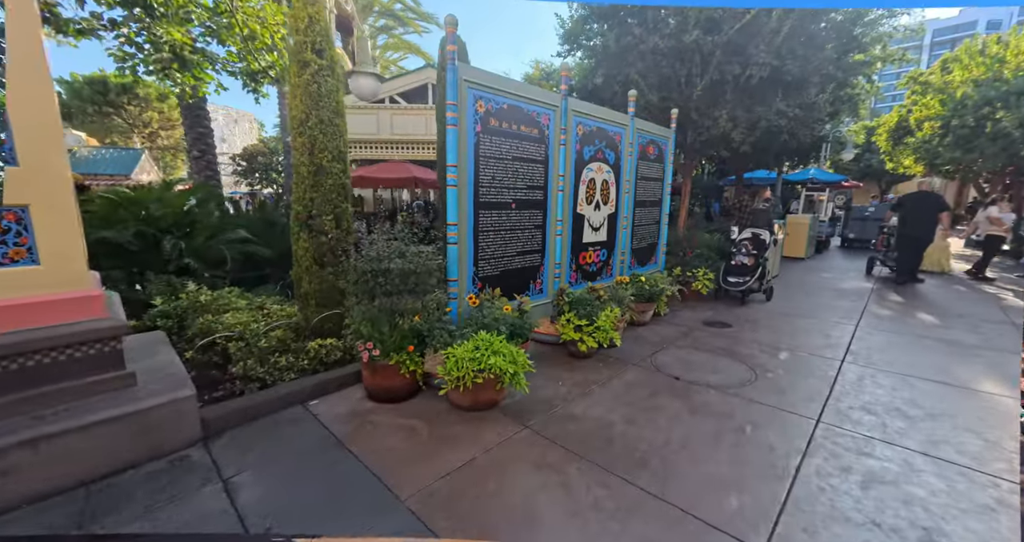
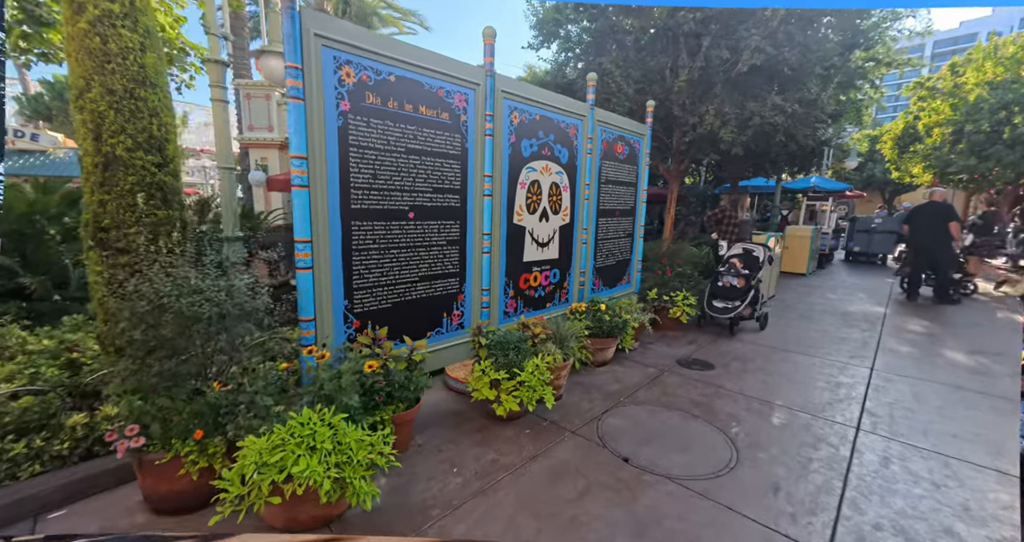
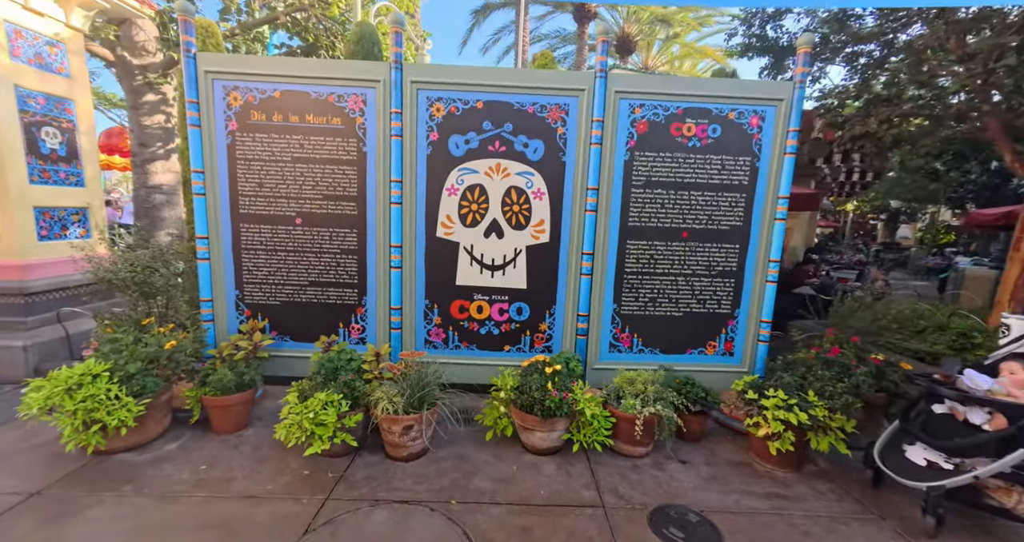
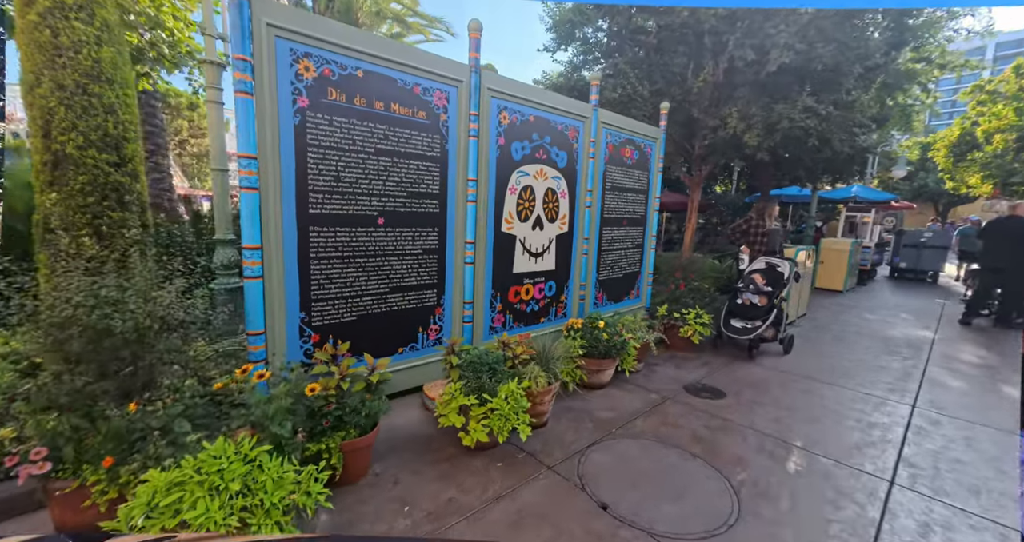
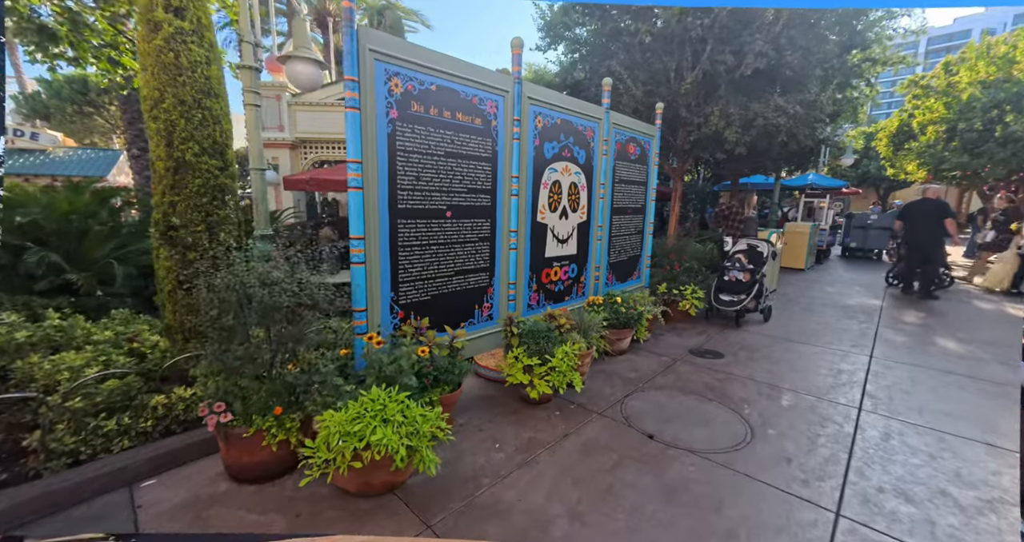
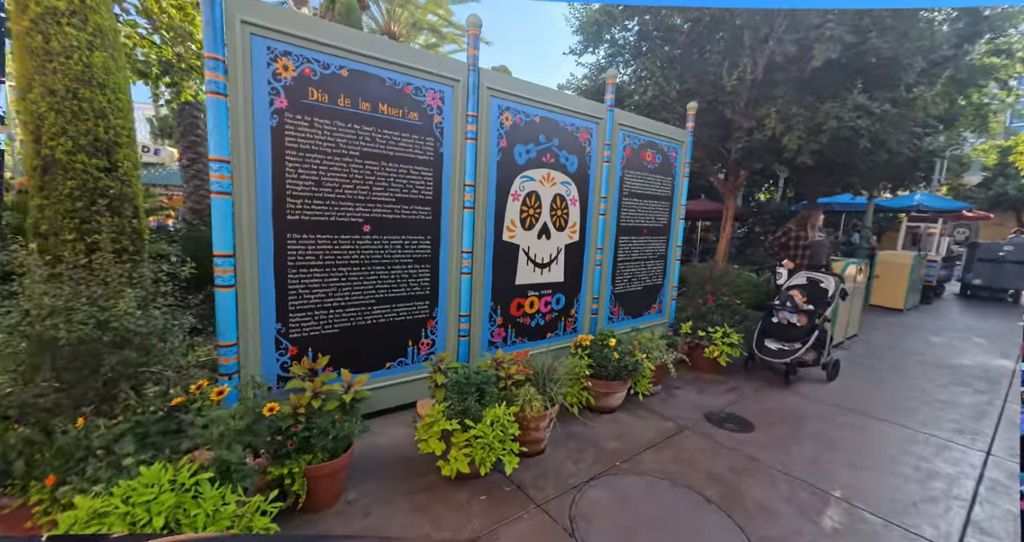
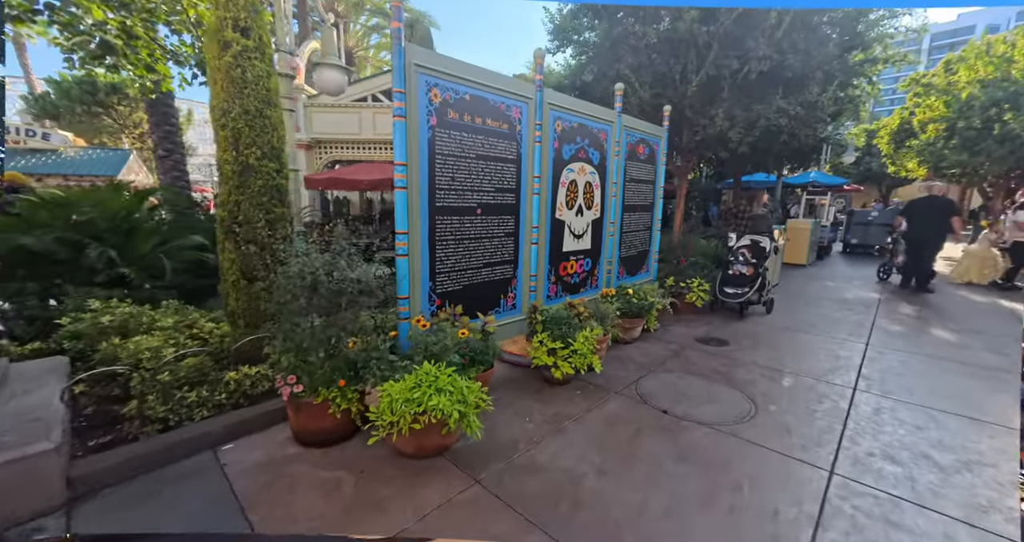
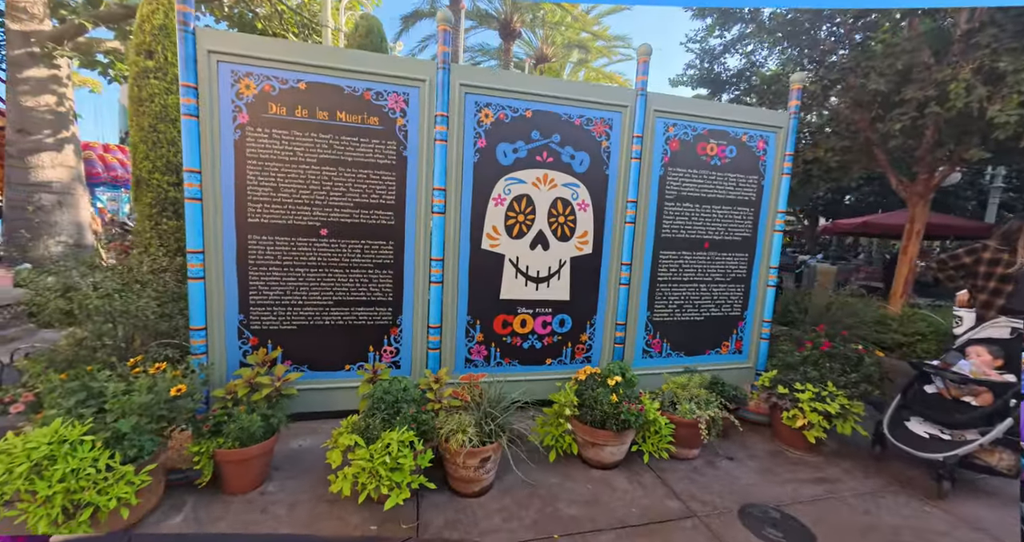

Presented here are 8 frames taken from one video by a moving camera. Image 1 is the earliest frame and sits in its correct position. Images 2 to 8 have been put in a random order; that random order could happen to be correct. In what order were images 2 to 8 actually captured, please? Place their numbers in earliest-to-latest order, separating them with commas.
7, 5, 2, 4, 6, 8, 3
